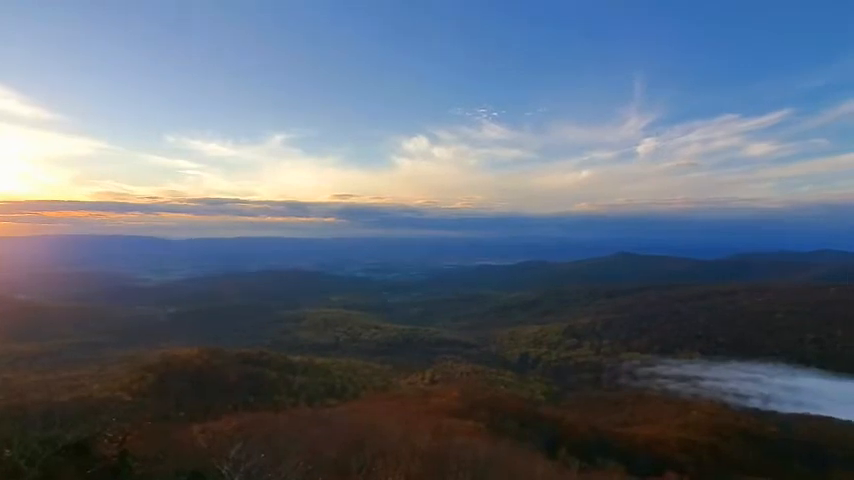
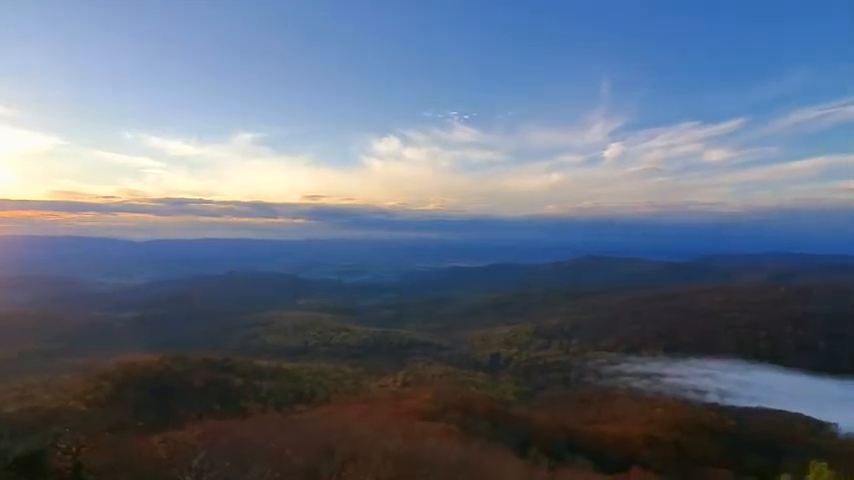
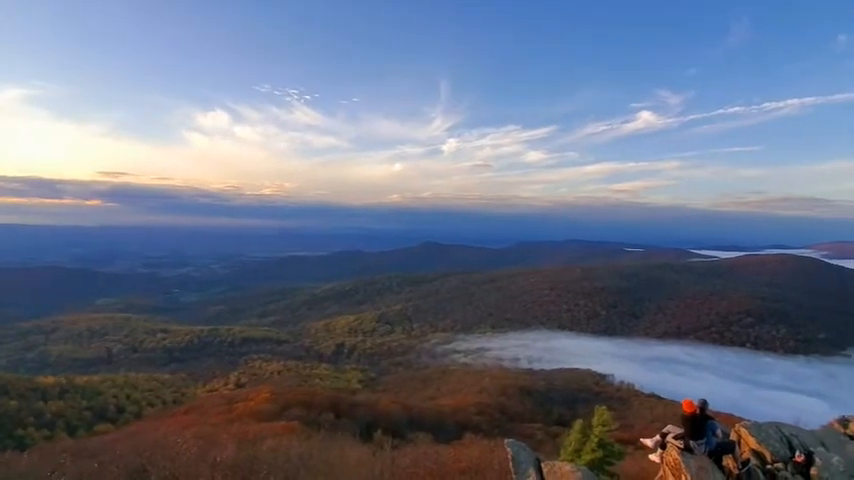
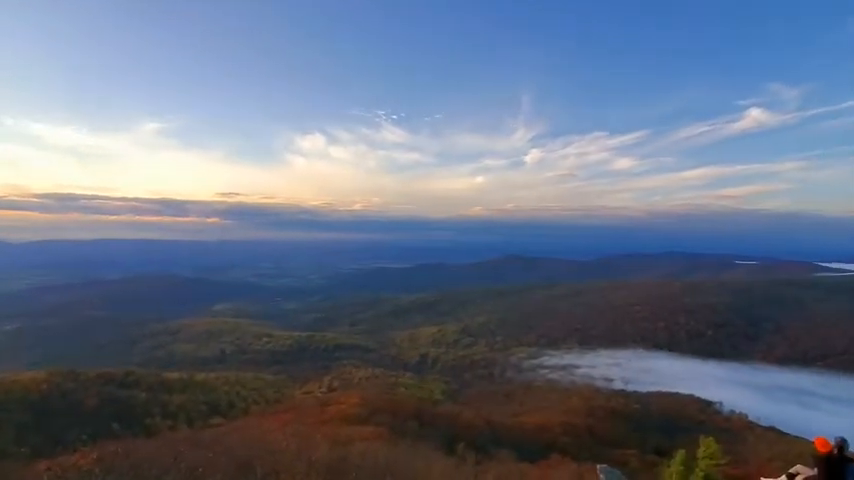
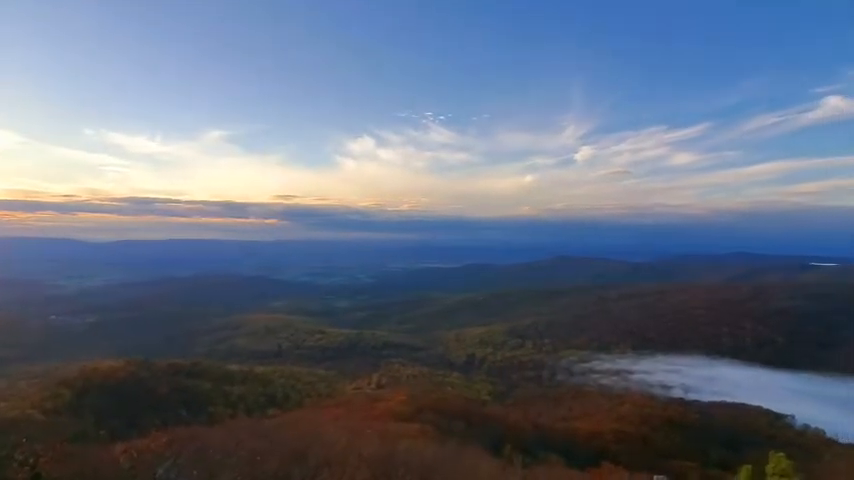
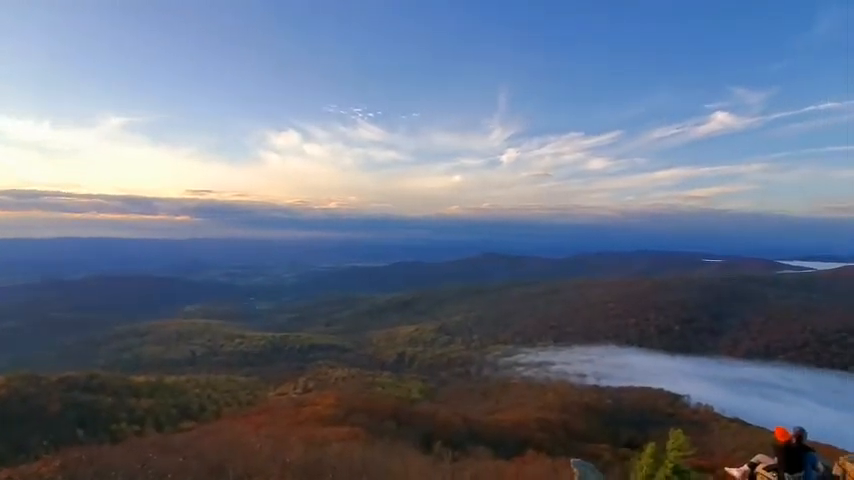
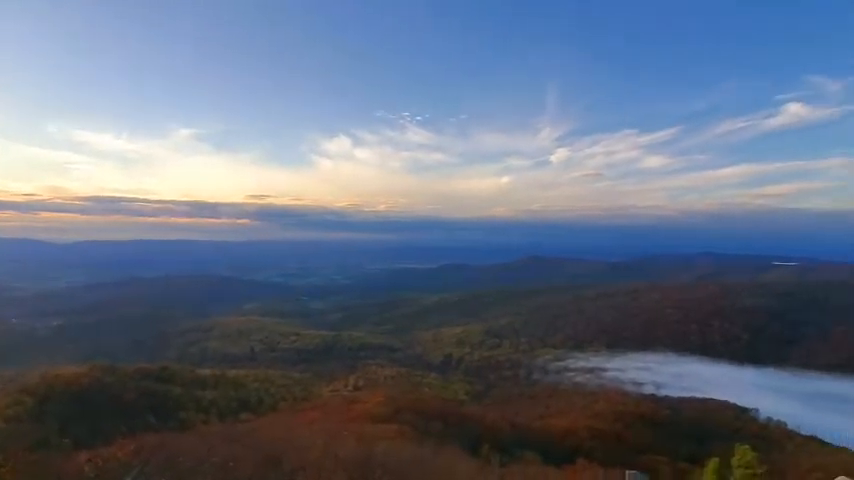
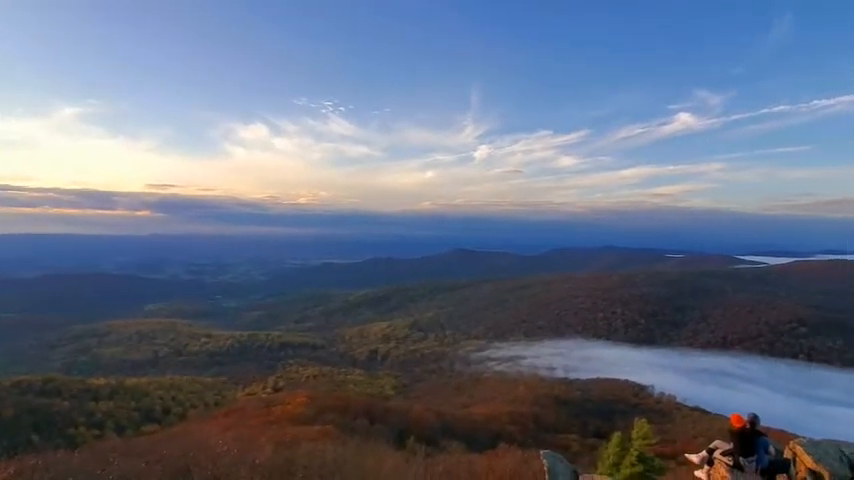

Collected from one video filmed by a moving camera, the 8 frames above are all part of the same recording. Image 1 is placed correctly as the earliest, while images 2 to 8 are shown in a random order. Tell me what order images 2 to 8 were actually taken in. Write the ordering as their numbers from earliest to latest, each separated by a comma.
2, 5, 7, 4, 6, 8, 3
